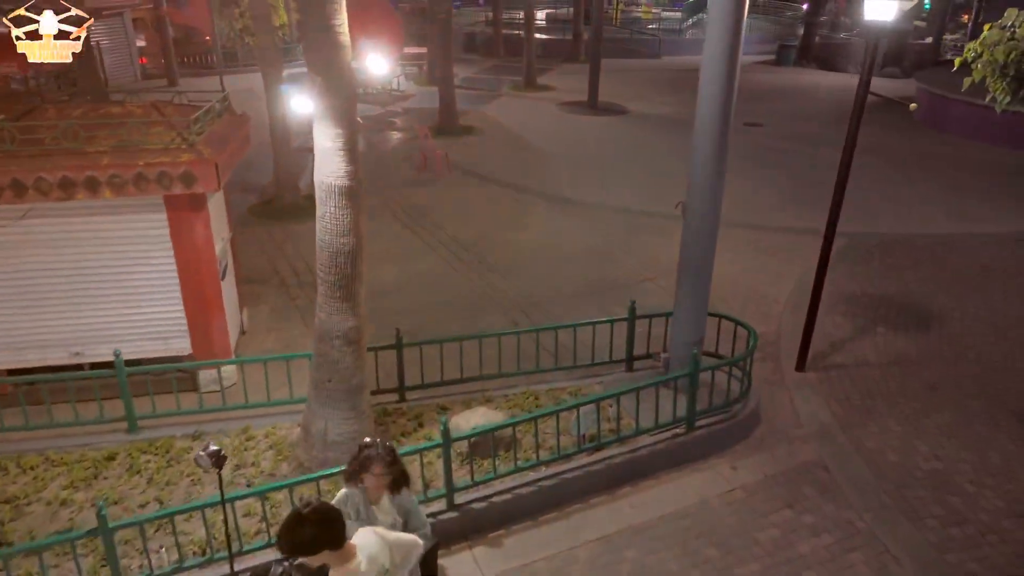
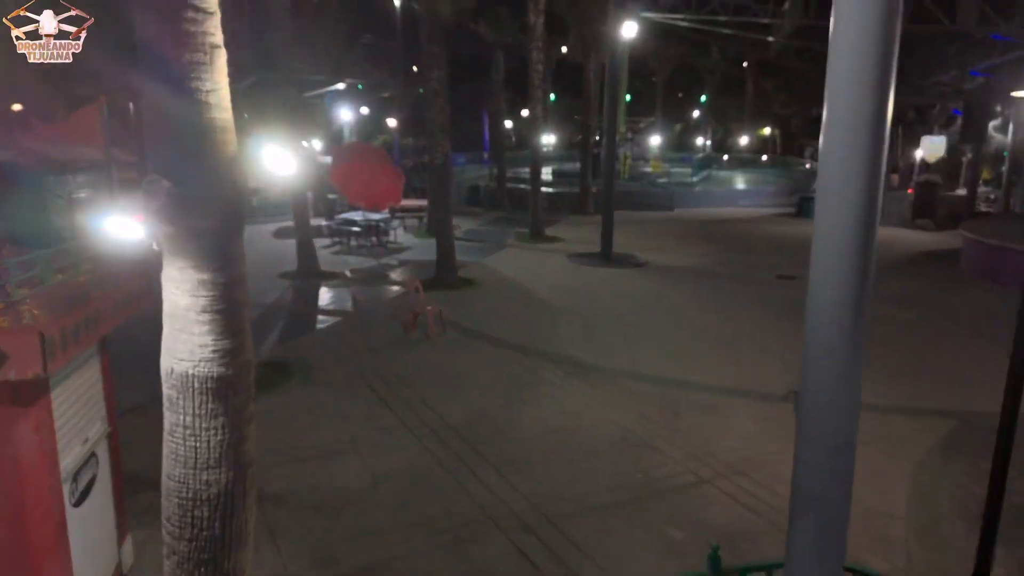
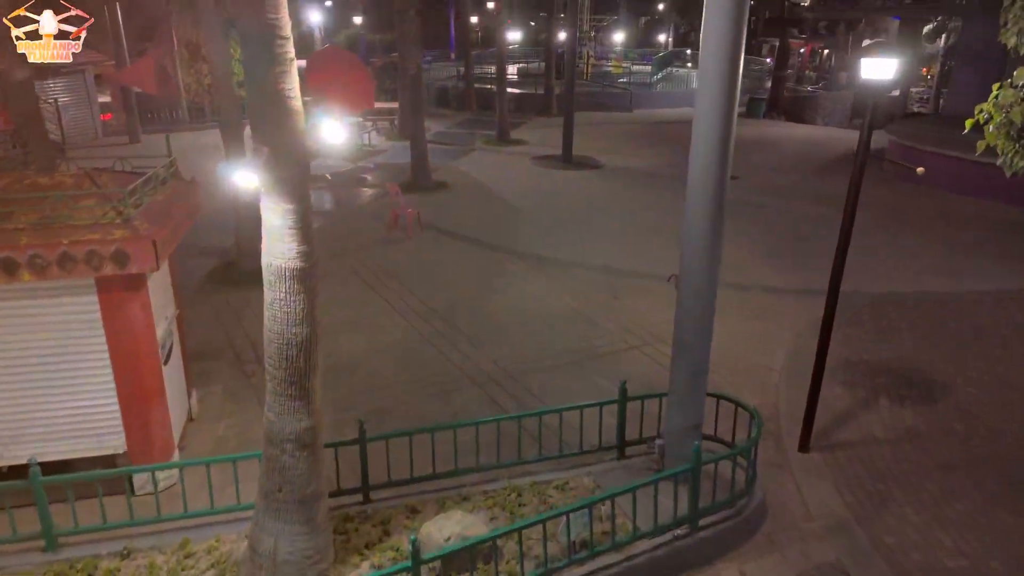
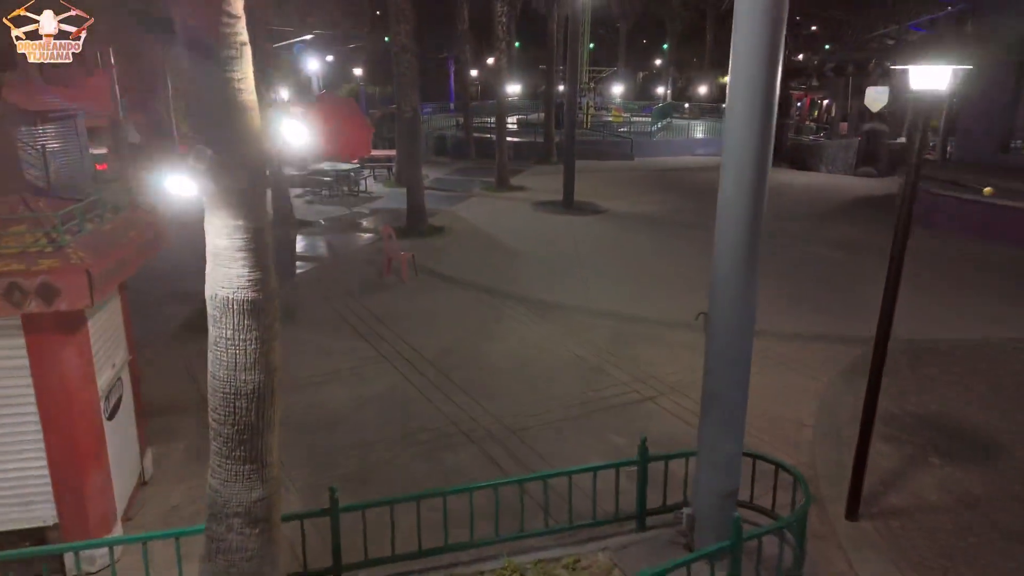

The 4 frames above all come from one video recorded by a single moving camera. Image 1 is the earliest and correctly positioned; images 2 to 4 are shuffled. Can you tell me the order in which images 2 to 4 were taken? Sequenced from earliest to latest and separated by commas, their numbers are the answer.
3, 4, 2
